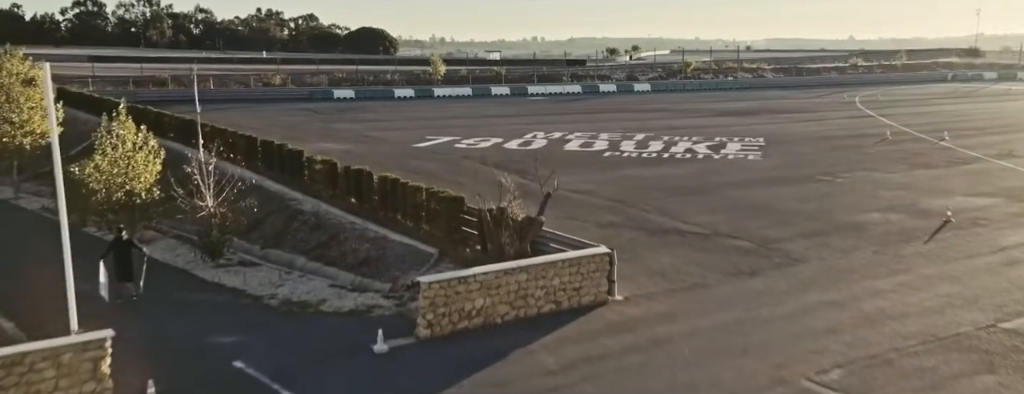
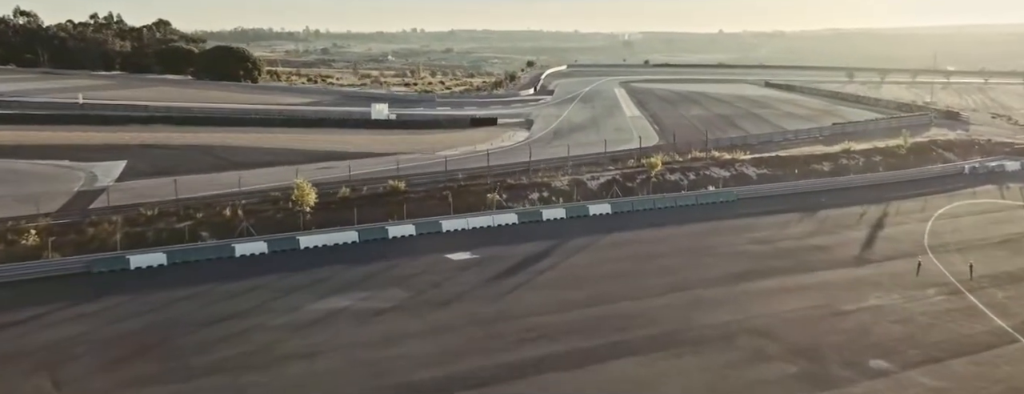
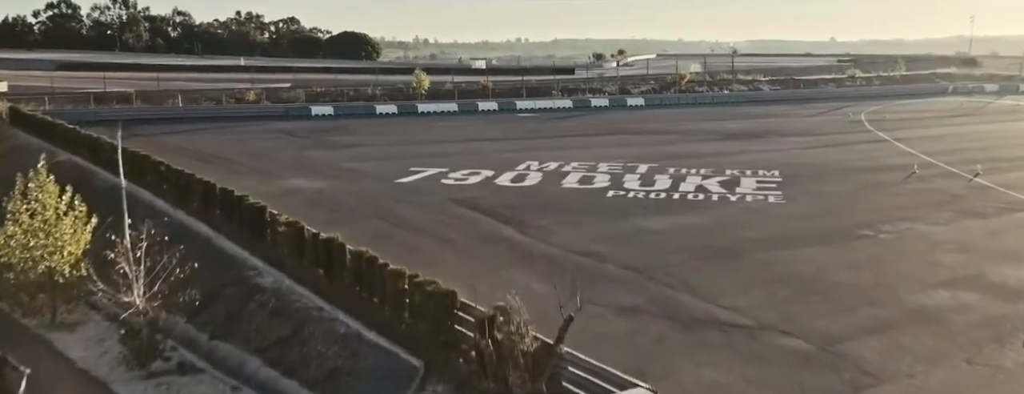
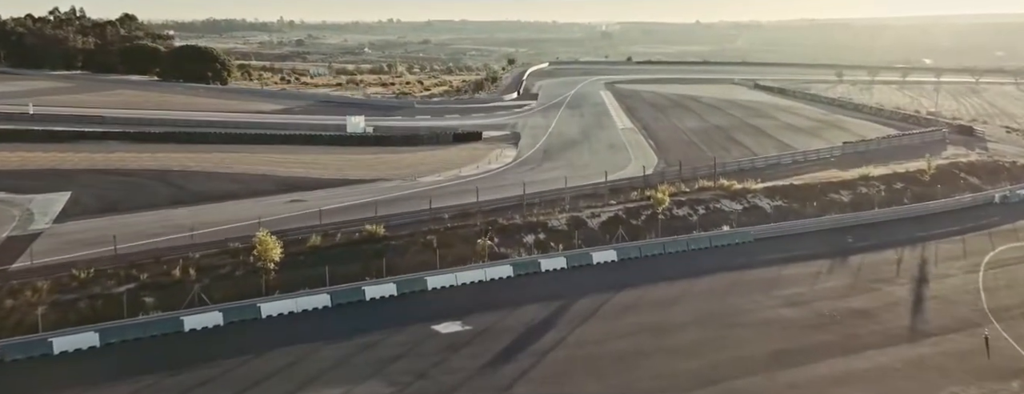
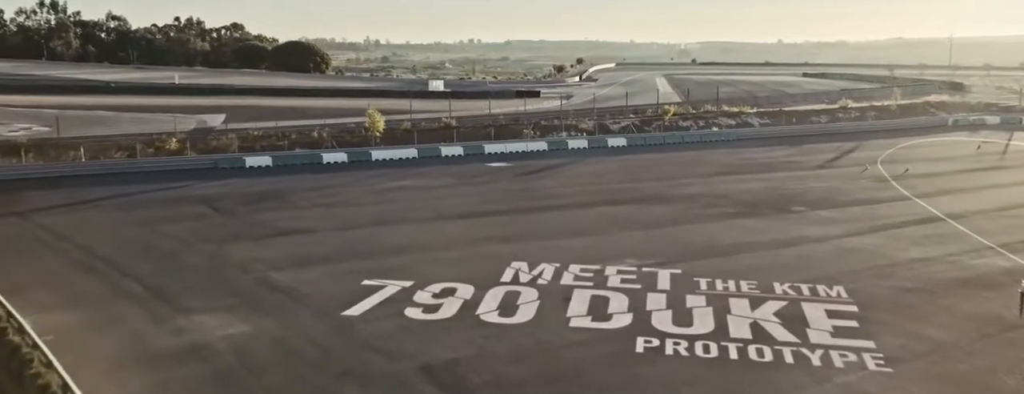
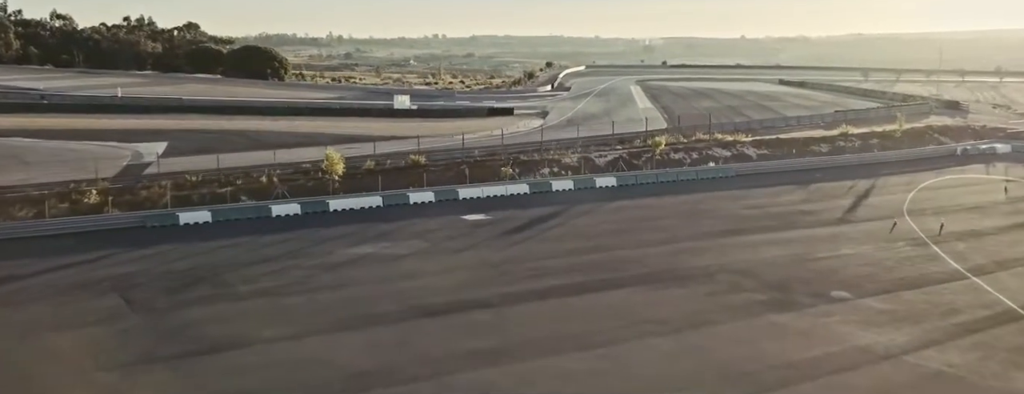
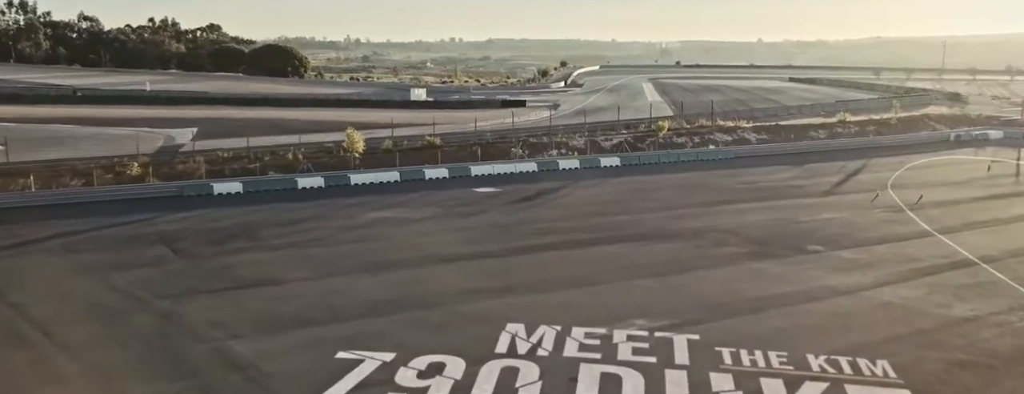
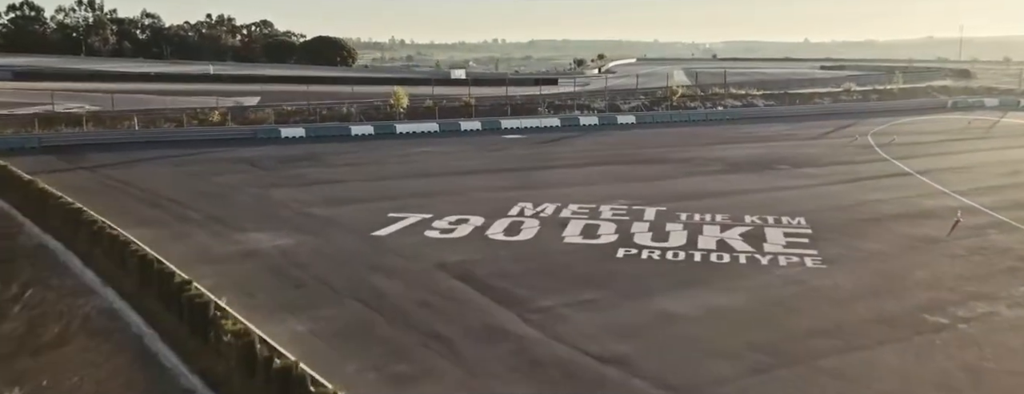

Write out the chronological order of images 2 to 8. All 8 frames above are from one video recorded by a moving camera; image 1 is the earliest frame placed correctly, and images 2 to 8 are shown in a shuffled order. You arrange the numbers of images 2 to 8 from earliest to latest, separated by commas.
3, 8, 5, 7, 6, 2, 4
